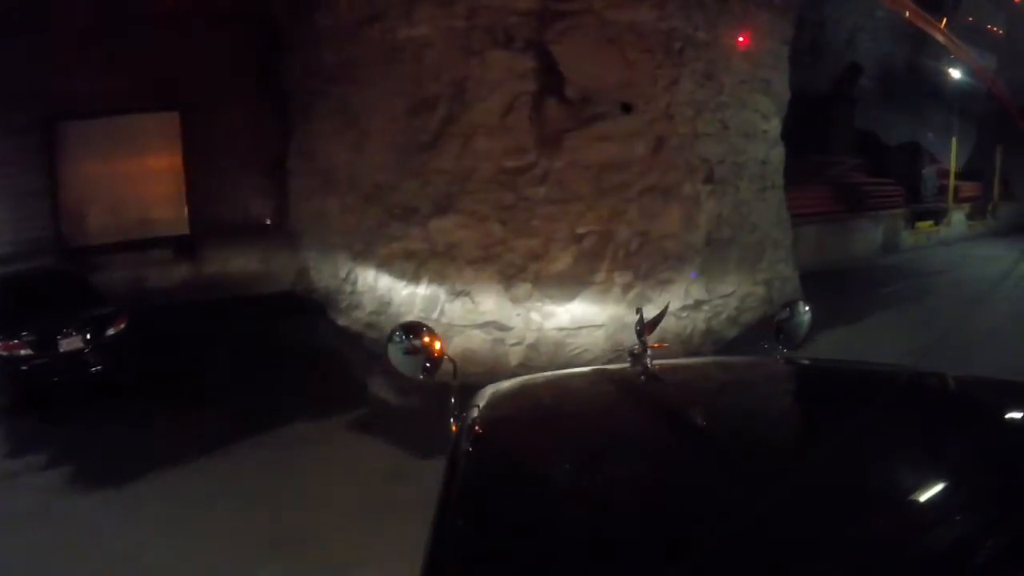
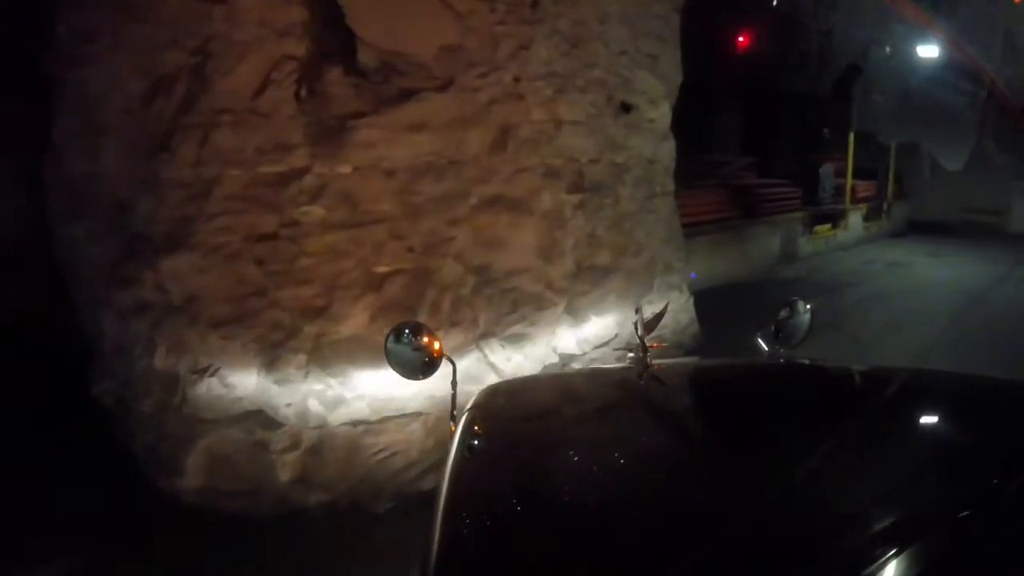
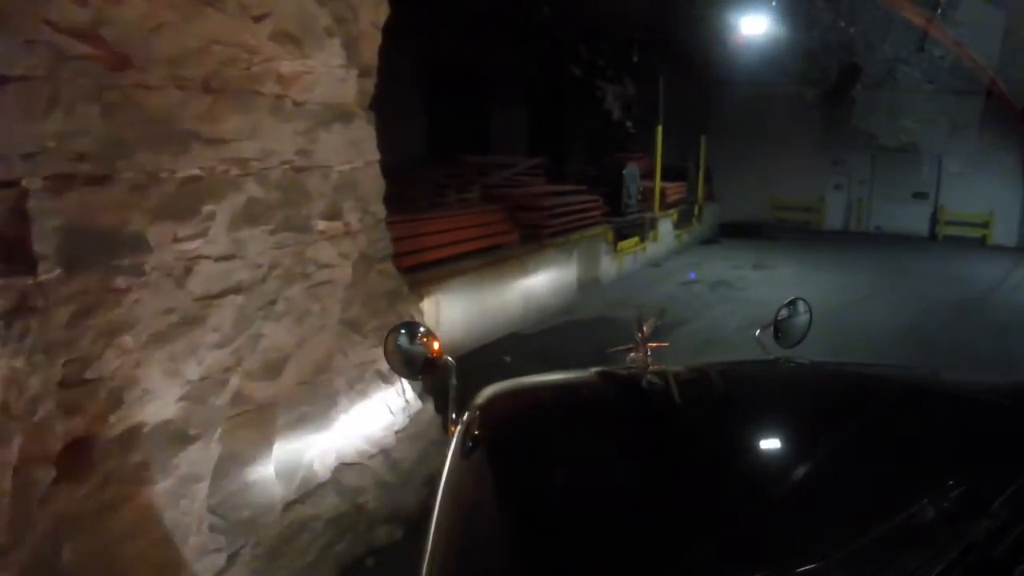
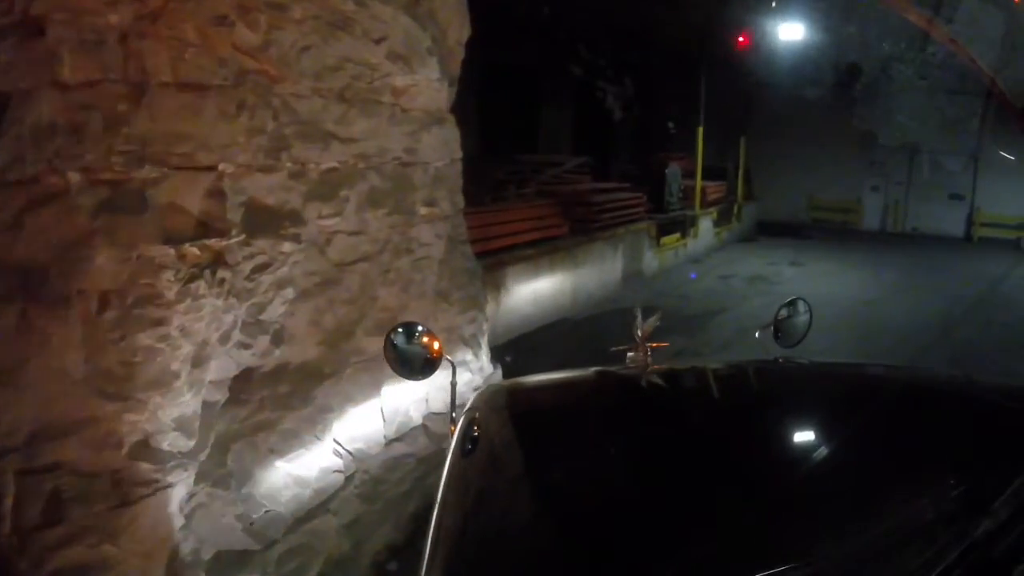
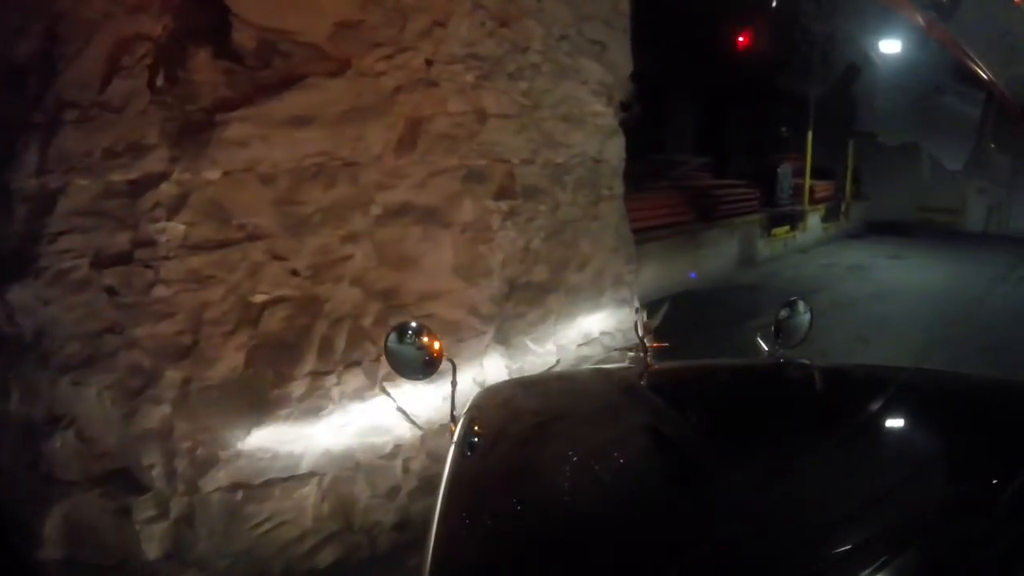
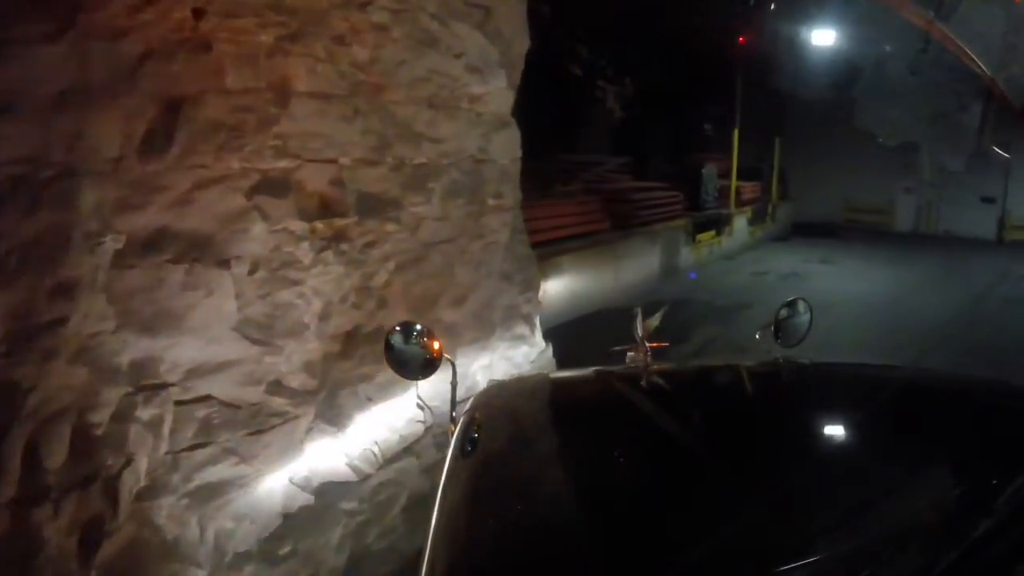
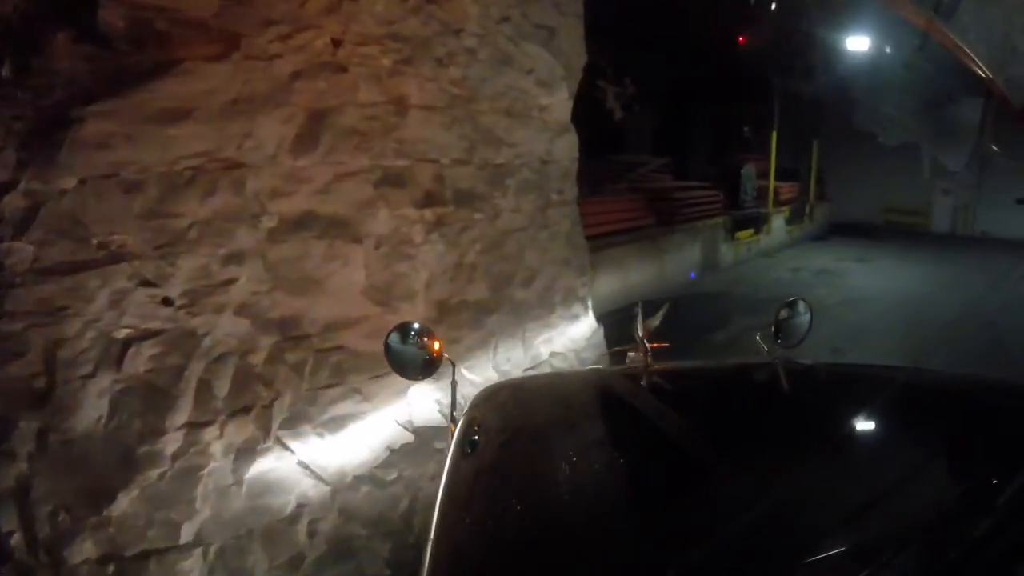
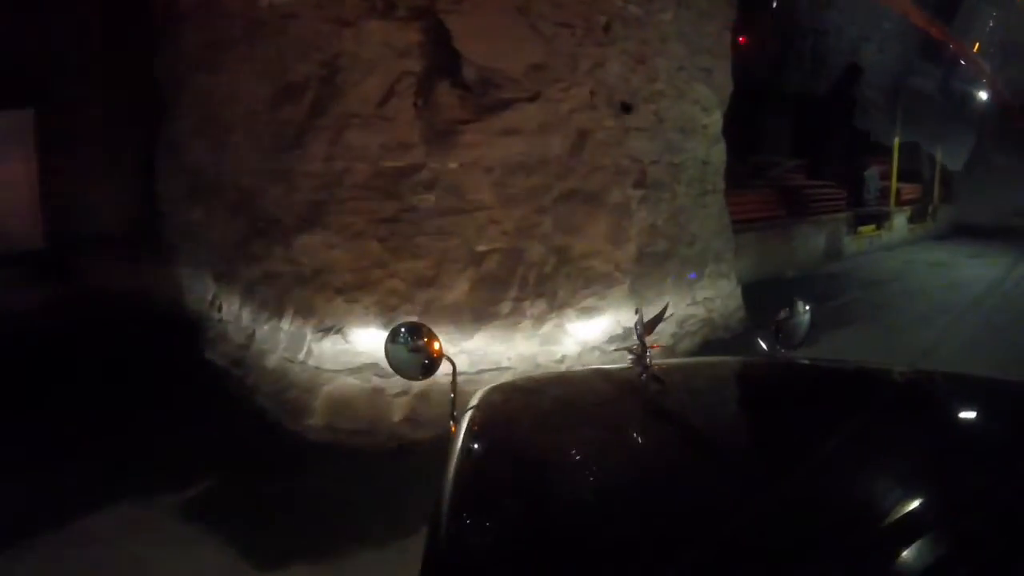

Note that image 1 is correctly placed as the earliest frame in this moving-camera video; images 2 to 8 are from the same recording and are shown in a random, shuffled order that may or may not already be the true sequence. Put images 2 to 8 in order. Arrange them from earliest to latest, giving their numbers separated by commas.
8, 2, 5, 7, 6, 4, 3
